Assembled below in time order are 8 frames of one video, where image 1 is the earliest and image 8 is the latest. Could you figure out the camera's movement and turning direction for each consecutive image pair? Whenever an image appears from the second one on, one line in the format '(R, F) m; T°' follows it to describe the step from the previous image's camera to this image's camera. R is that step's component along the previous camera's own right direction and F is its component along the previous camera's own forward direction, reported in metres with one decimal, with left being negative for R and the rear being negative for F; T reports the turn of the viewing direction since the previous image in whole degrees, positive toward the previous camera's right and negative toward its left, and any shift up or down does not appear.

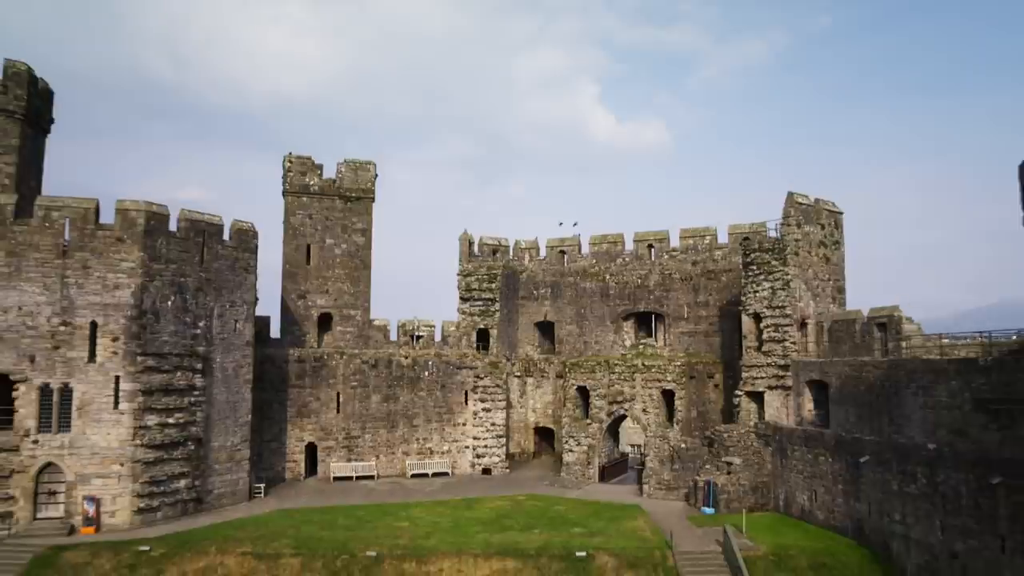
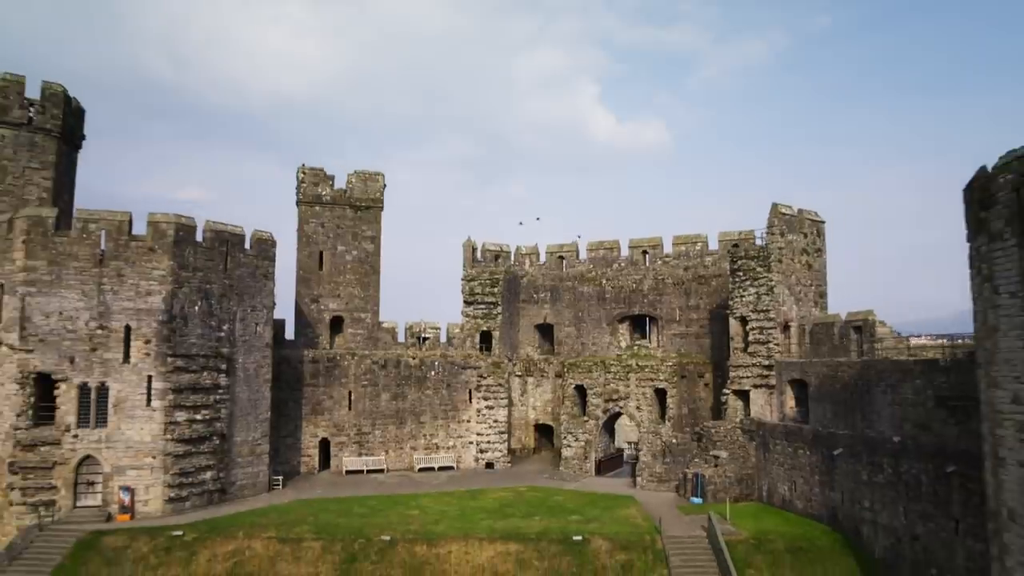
(0.0, -1.5) m; 0°
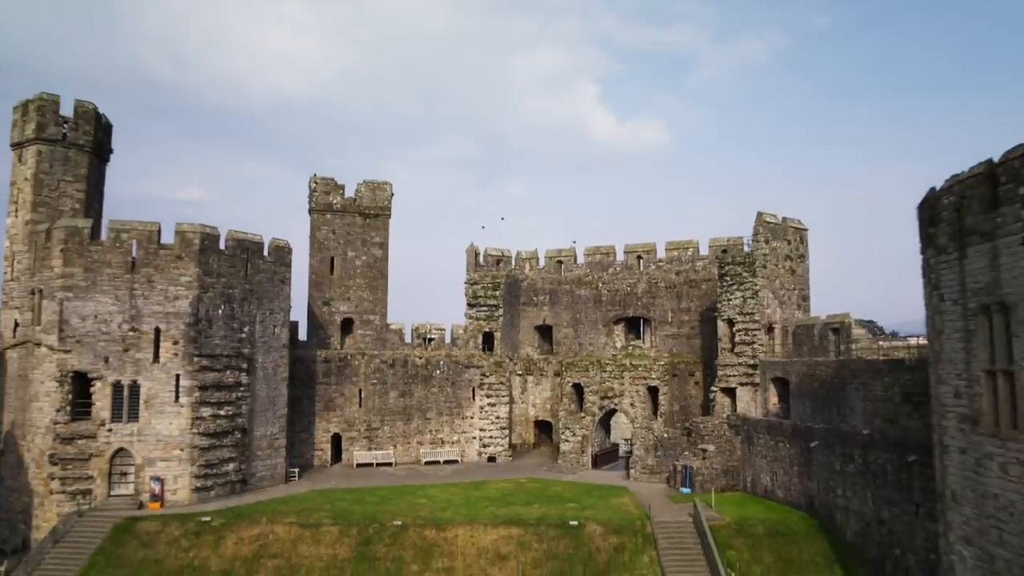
(0.0, -1.6) m; 0°
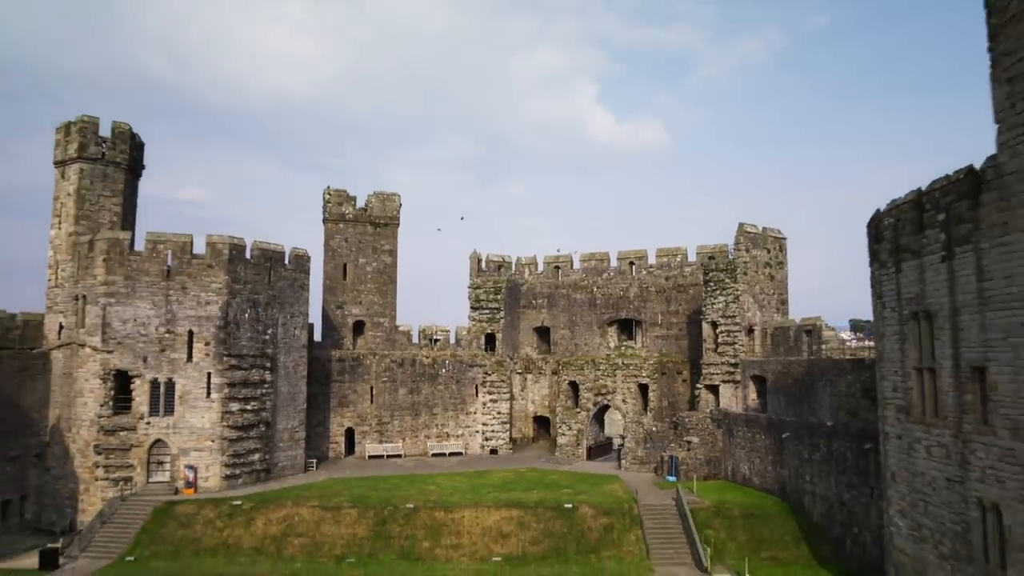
(0.0, -2.2) m; 0°
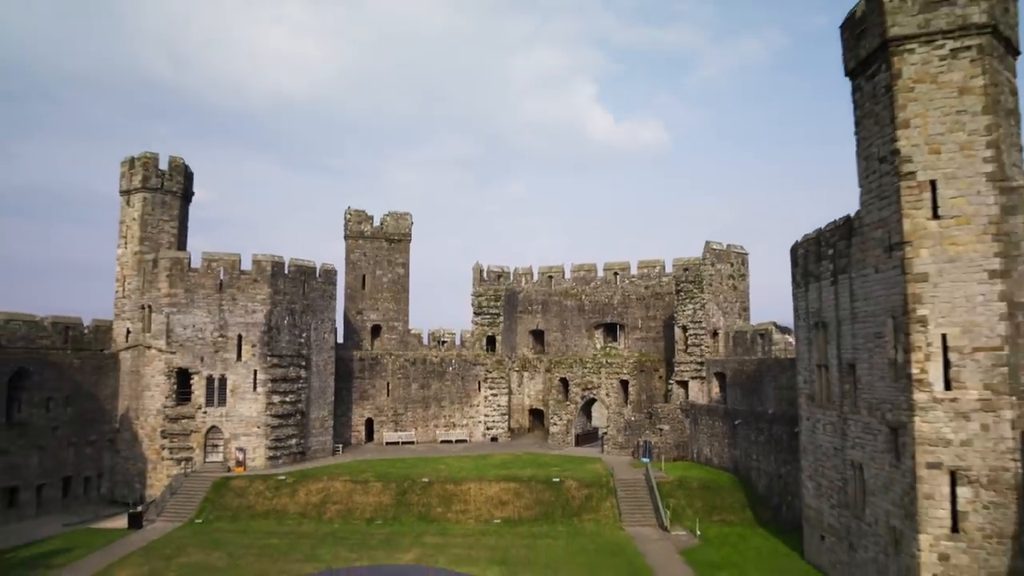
(+0.1, -4.5) m; 0°
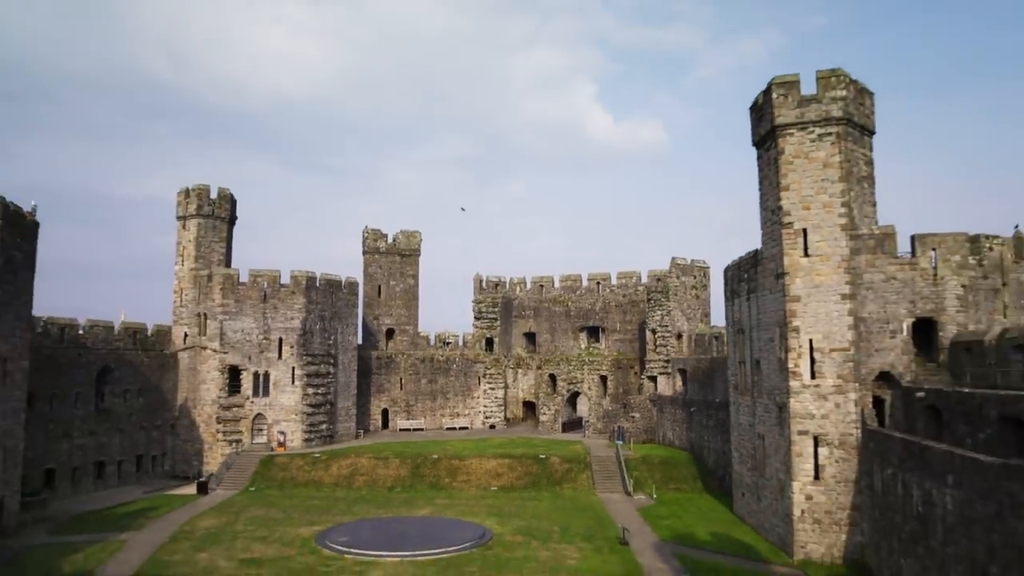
(+0.2, -5.6) m; 0°
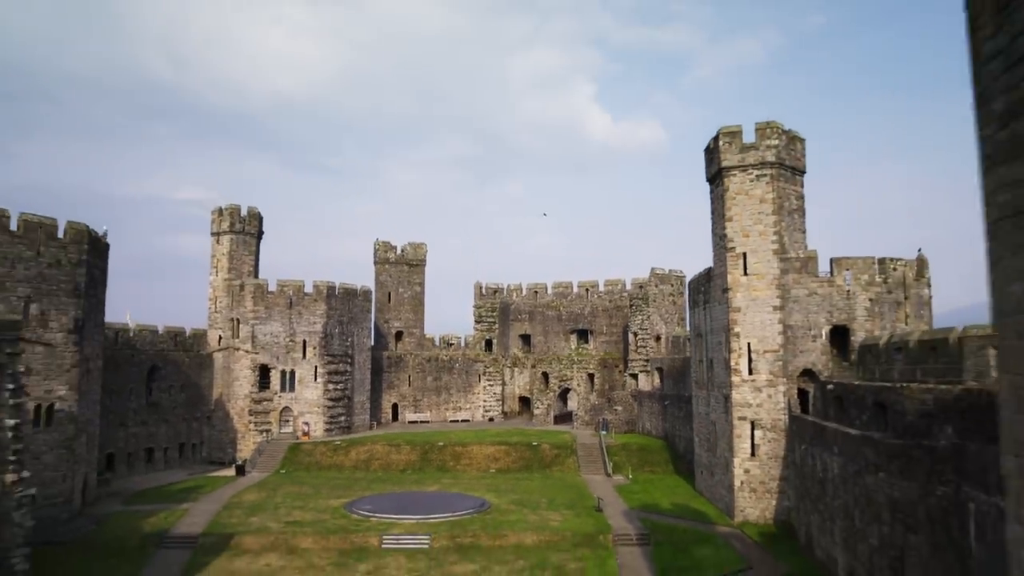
(+0.1, -4.5) m; 0°
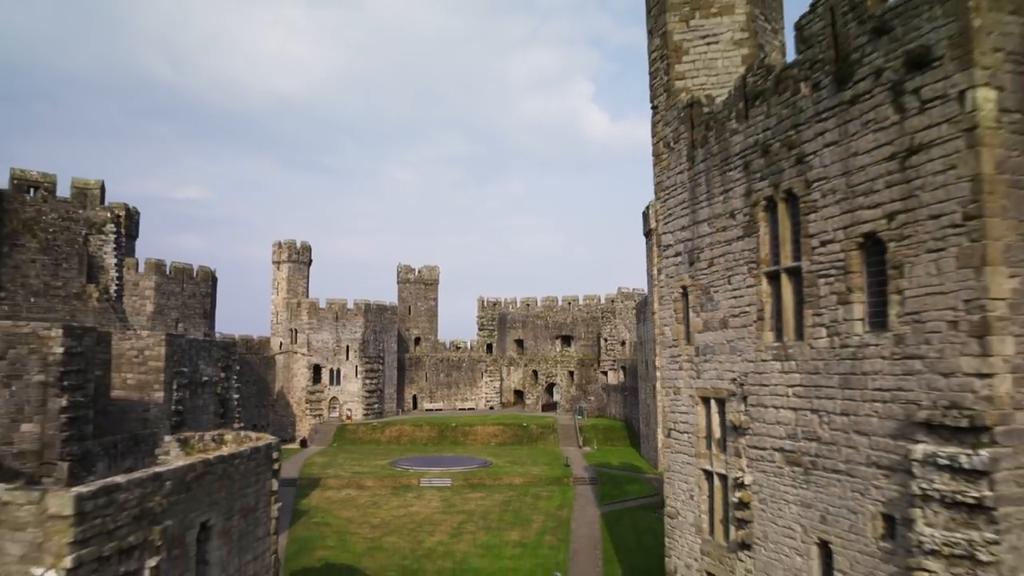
(+0.2, -11.2) m; 0°
